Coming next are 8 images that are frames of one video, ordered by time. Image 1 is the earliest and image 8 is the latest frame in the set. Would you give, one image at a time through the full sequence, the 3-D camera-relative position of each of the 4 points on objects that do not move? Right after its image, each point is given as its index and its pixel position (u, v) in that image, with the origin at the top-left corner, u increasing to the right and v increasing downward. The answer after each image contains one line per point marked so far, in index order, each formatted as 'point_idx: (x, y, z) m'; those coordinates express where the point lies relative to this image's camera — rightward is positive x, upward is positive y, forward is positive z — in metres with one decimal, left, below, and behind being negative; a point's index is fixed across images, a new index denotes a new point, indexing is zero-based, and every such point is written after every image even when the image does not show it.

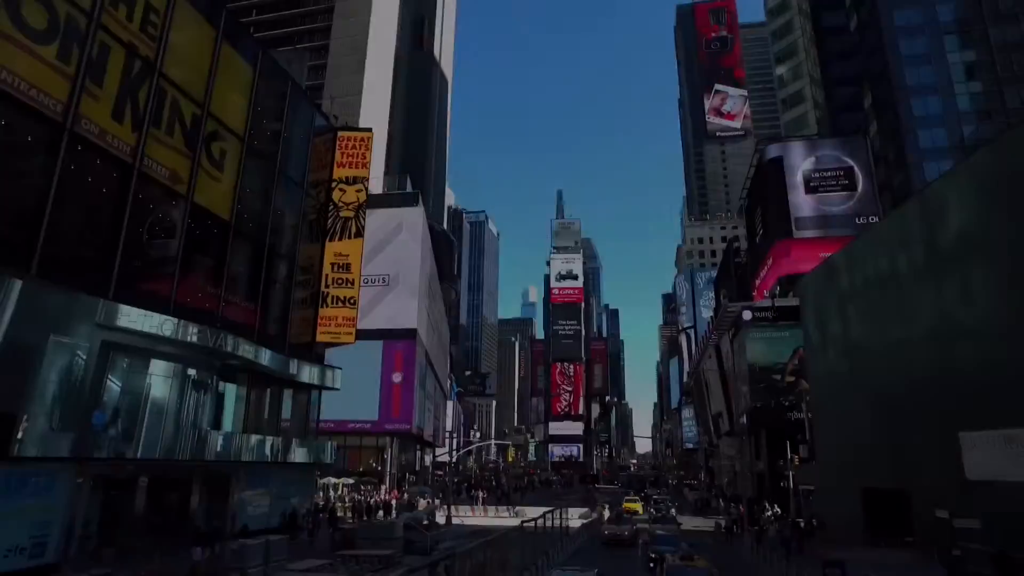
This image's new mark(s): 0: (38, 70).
0: (-13.2, +6.1, +17.8) m
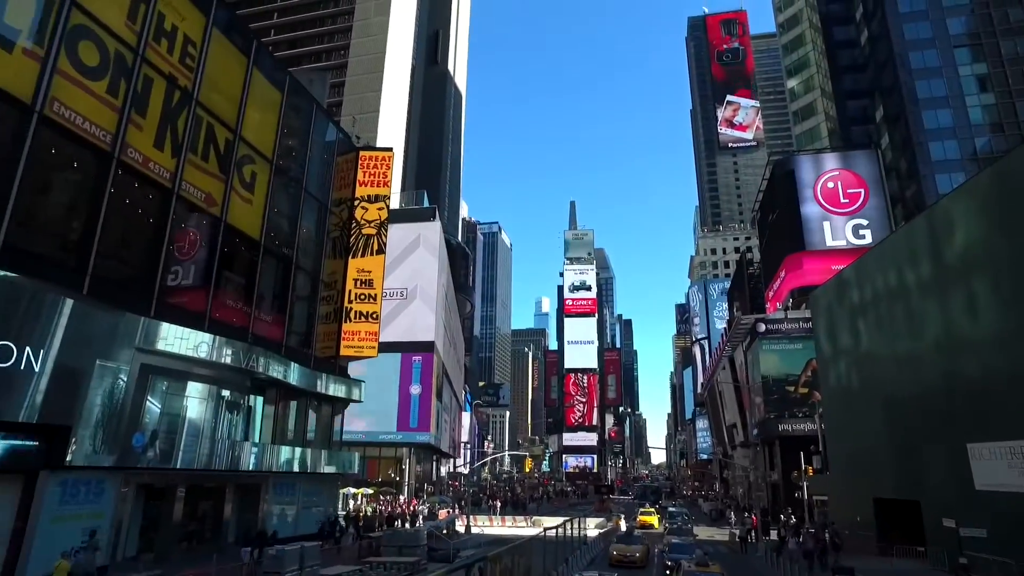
0: (-12.6, +5.5, +19.1) m
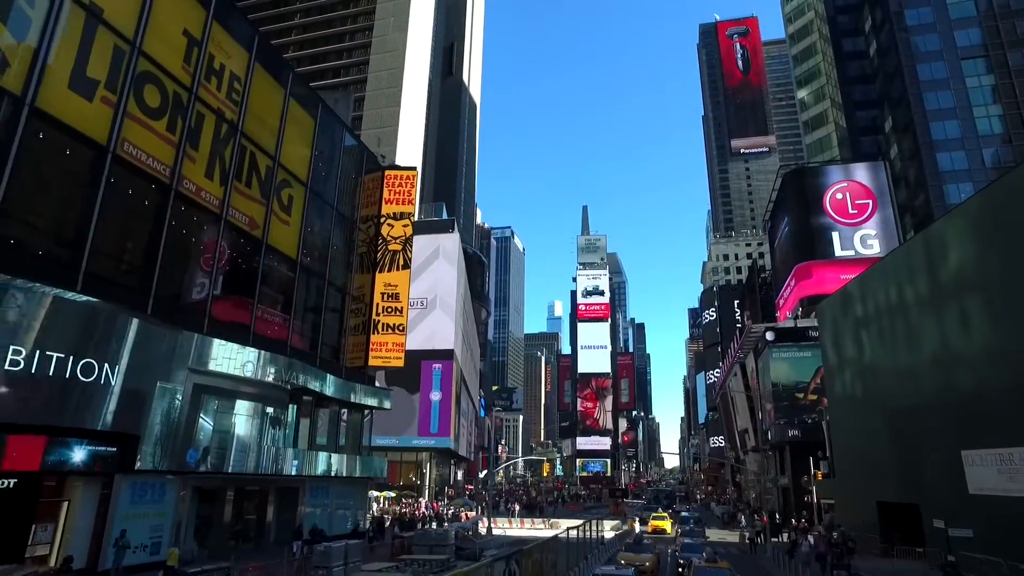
0: (-11.8, +4.9, +21.1) m
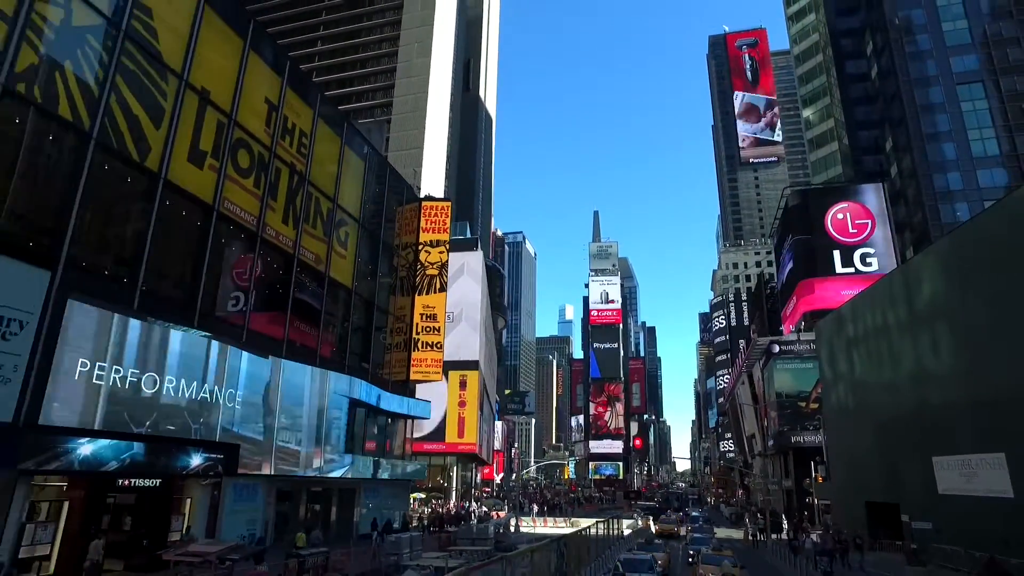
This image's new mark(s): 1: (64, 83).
0: (-10.5, +3.6, +25.1) m
1: (-12.3, +5.6, +17.8) m
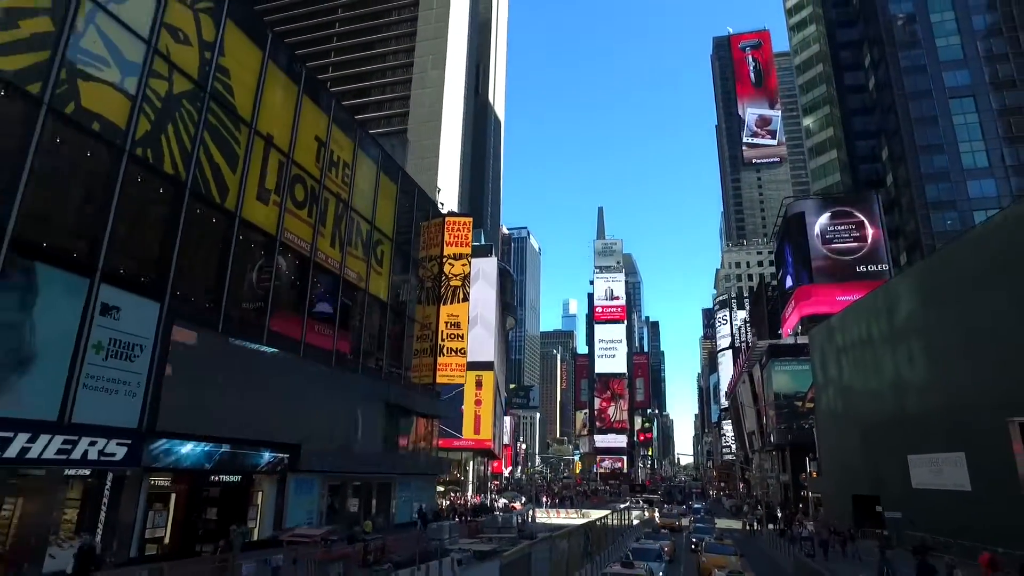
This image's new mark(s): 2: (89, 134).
0: (-9.4, +2.8, +28.5) m
1: (-11.3, +4.7, +21.2) m
2: (-12.0, +4.4, +18.3) m
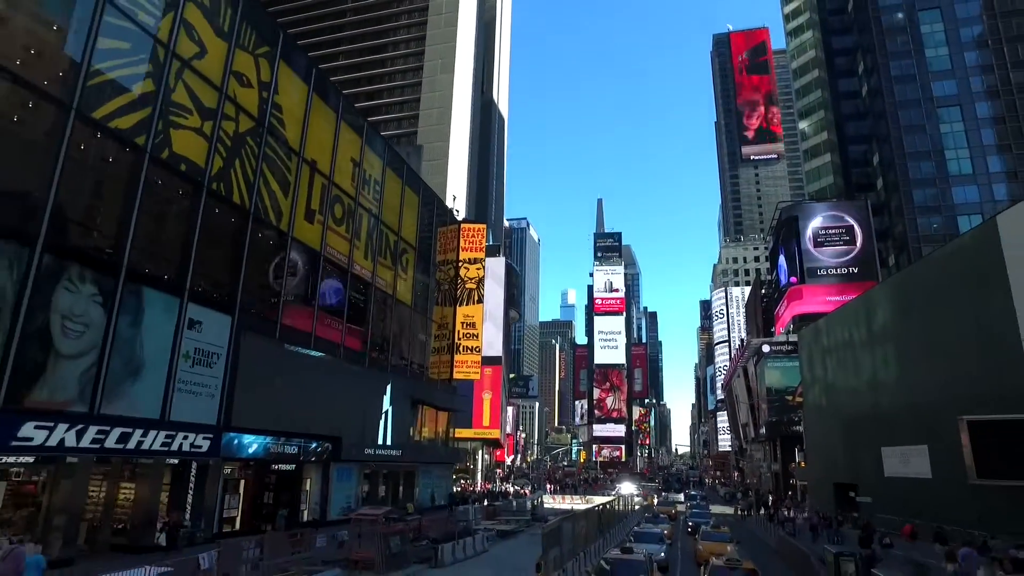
0: (-8.6, +2.4, +31.7) m
1: (-10.4, +4.2, +24.3) m
2: (-11.1, +3.8, +21.4) m
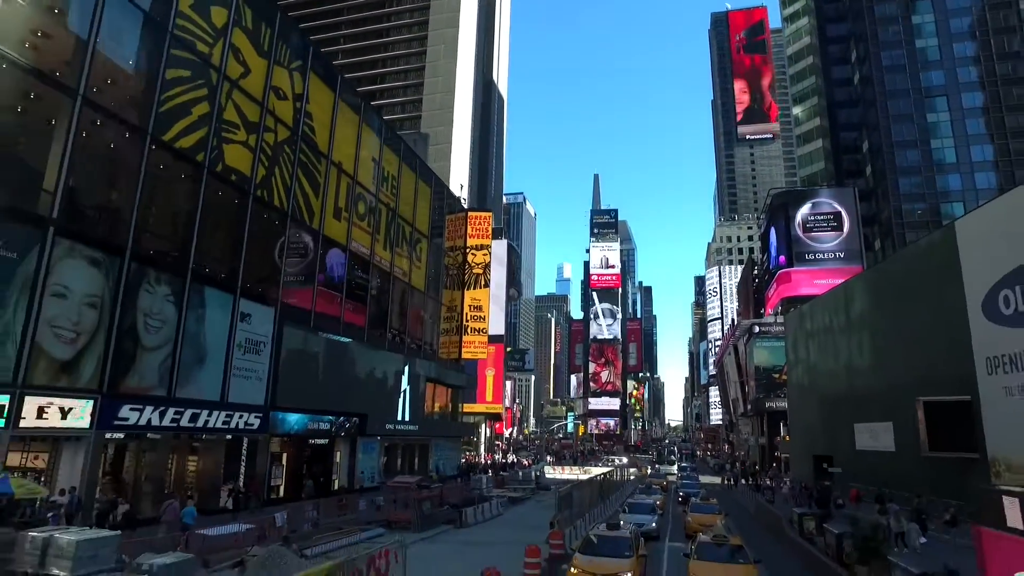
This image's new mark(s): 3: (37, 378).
0: (-8.1, +2.9, +34.4) m
1: (-9.9, +4.4, +27.0) m
2: (-10.6, +3.9, +24.1) m
3: (-12.1, -2.3, +16.5) m
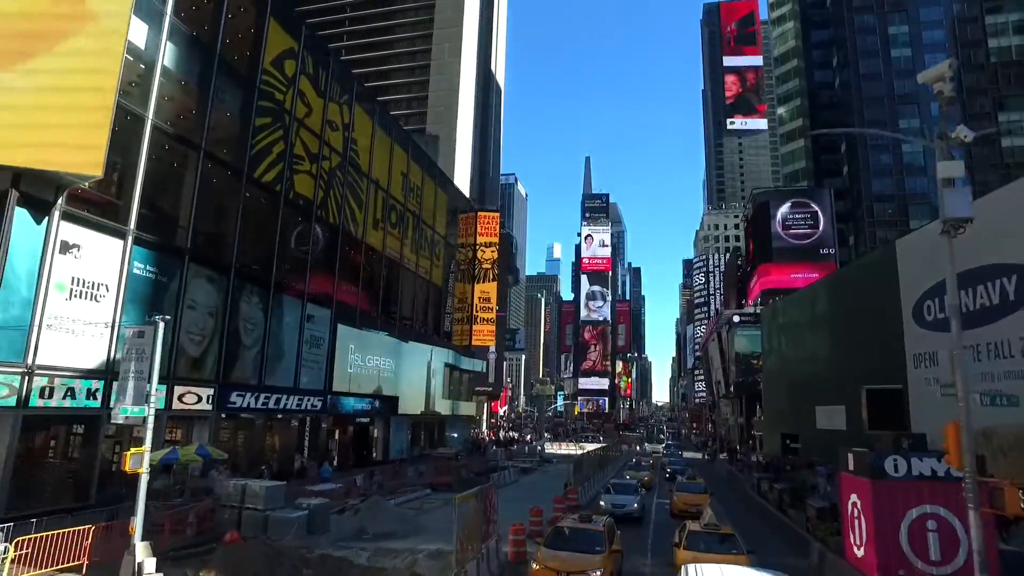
0: (-7.4, +3.0, +39.4) m
1: (-9.0, +4.2, +31.9) m
2: (-9.7, +3.6, +29.0) m
3: (-11.1, -2.8, +21.5) m
